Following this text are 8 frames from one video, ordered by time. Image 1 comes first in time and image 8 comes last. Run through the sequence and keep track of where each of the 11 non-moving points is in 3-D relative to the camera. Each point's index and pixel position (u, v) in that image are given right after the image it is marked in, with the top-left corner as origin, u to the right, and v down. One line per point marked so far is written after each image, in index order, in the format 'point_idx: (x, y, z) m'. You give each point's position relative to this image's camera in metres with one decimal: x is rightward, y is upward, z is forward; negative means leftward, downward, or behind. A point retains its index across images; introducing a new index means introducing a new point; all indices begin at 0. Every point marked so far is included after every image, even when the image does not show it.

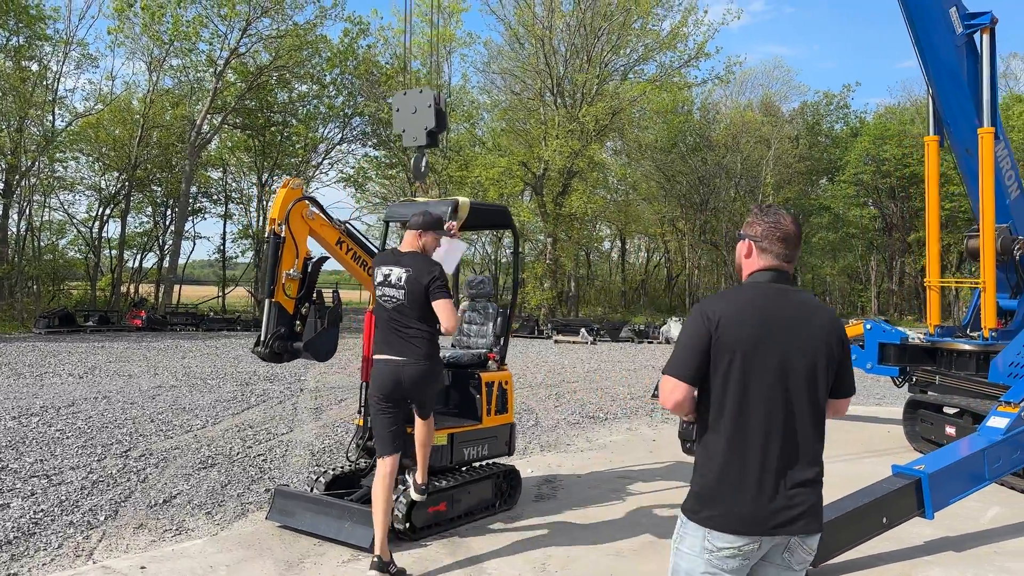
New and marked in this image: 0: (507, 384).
0: (0.0, -0.6, +4.8) m
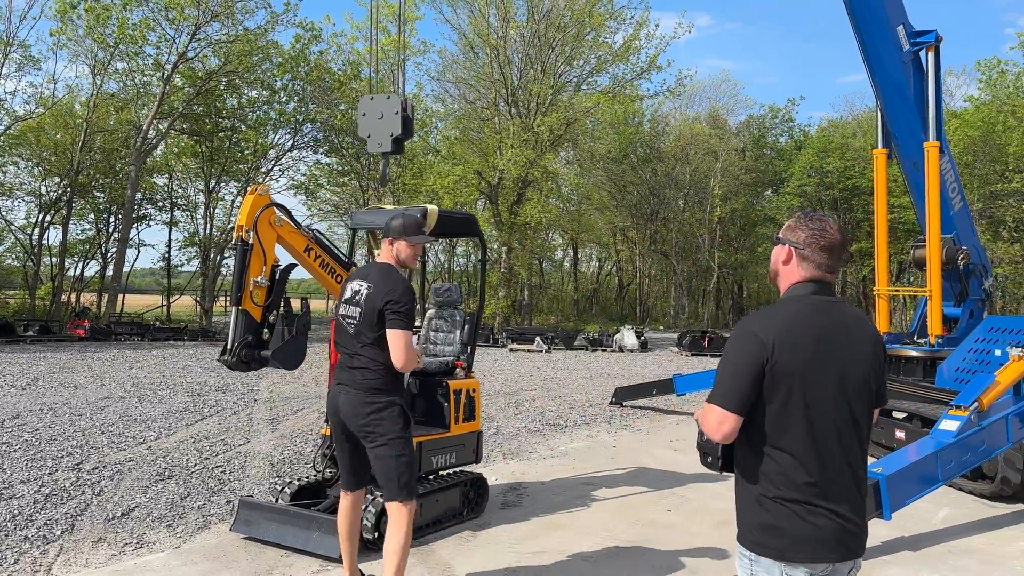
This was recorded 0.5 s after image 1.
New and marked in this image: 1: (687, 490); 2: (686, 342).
0: (-0.2, -0.6, +4.8) m
1: (+1.2, -1.4, +5.6) m
2: (+3.9, -1.2, +18.3) m
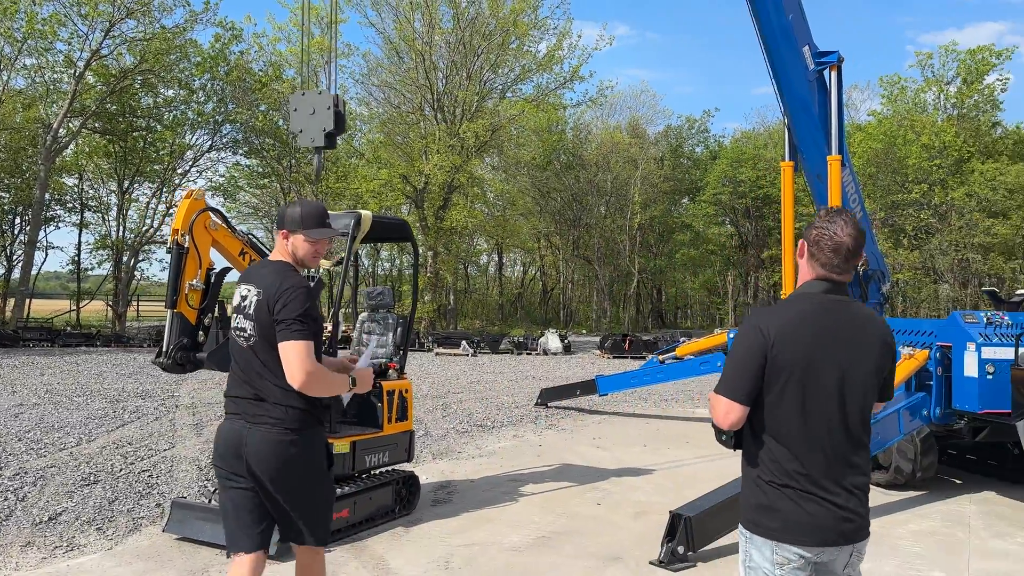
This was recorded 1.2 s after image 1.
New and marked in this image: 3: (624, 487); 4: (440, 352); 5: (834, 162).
0: (-0.6, -0.6, +5.0) m
1: (+0.7, -1.4, +5.9) m
2: (+2.2, -1.3, +18.8) m
3: (+0.8, -1.4, +5.8) m
4: (-1.7, -1.5, +18.9) m
5: (+3.0, +1.2, +7.6) m
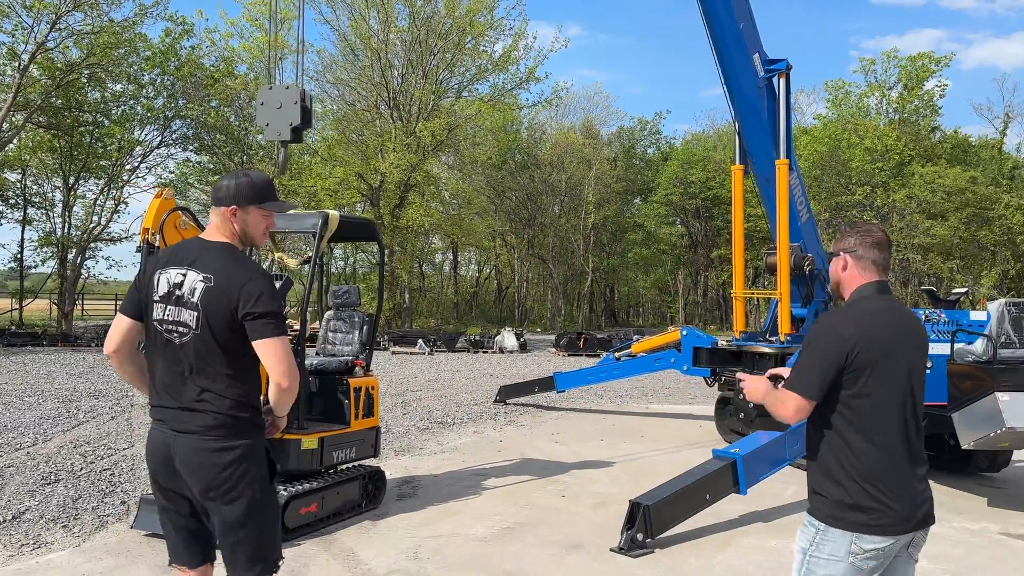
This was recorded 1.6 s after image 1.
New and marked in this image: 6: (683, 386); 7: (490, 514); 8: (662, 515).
0: (-0.9, -0.6, +5.1) m
1: (+0.4, -1.4, +6.1) m
2: (+1.2, -1.3, +19.0) m
3: (+0.5, -1.4, +6.0) m
4: (-2.7, -1.5, +18.9) m
5: (+2.6, +1.2, +7.9) m
6: (+2.6, -1.5, +12.6) m
7: (-0.1, -1.4, +4.9) m
8: (+0.8, -1.2, +4.3) m
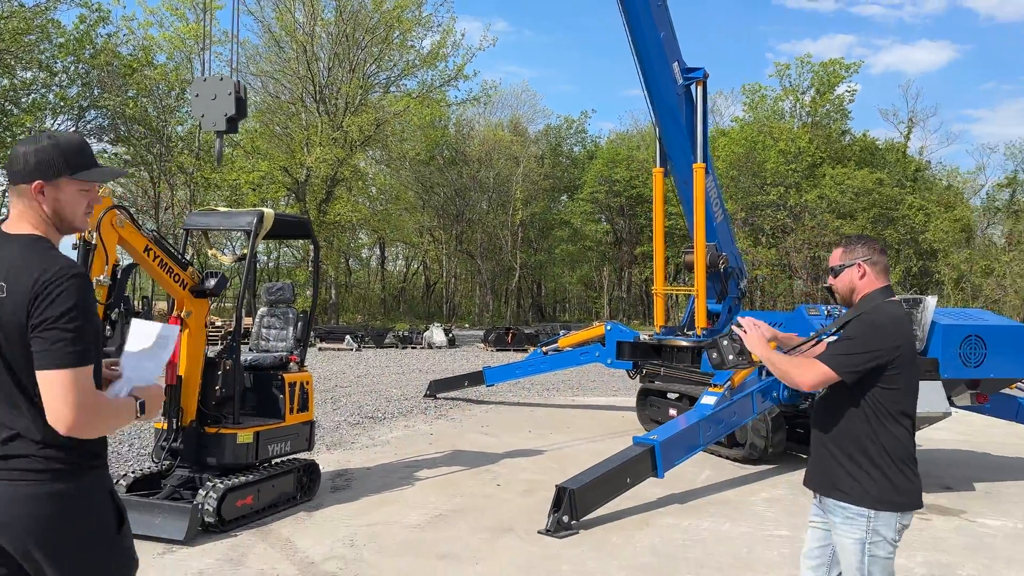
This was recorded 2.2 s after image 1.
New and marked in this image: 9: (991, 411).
0: (-1.3, -0.6, +5.2) m
1: (-0.1, -1.4, +6.3) m
2: (-0.5, -1.2, +19.3) m
3: (0.0, -1.4, +6.3) m
4: (-4.4, -1.4, +18.8) m
5: (+1.9, +1.2, +8.4) m
6: (+1.5, -1.4, +13.0) m
7: (-0.6, -1.4, +5.1) m
8: (+0.4, -1.2, +4.6) m
9: (+3.8, -1.0, +6.4) m
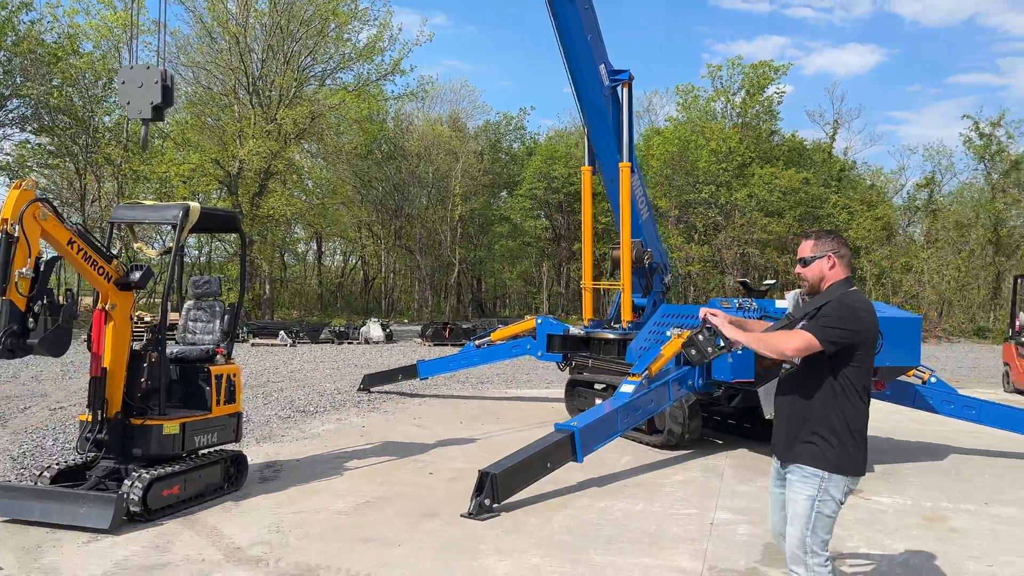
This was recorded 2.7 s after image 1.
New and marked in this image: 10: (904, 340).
0: (-1.8, -0.6, +5.3) m
1: (-0.7, -1.3, +6.5) m
2: (-2.0, -1.1, +19.4) m
3: (-0.6, -1.3, +6.4) m
4: (-5.8, -1.3, +18.7) m
5: (+1.2, +1.3, +8.7) m
6: (+0.4, -1.4, +13.3) m
7: (-1.1, -1.3, +5.3) m
8: (0.0, -1.2, +4.8) m
9: (+3.2, -0.9, +6.9) m
10: (+2.9, -0.4, +6.0) m
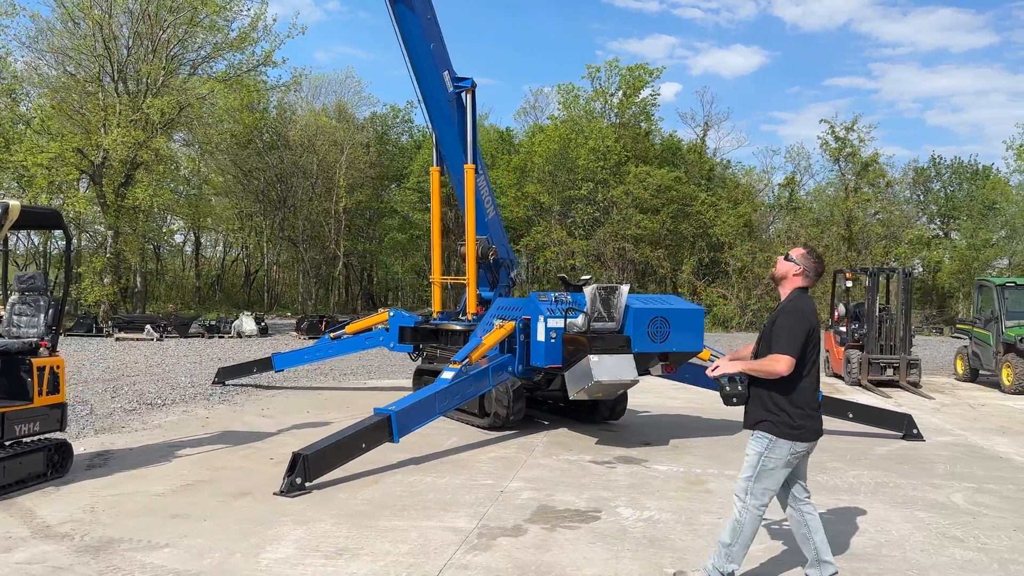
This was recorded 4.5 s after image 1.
0: (-3.1, -0.5, +5.5) m
1: (-2.1, -1.3, +6.8) m
2: (-5.0, -0.9, +19.4) m
3: (-2.0, -1.3, +6.8) m
4: (-8.8, -1.1, +18.3) m
5: (-0.5, +1.4, +9.2) m
6: (-1.8, -1.2, +13.7) m
7: (-2.3, -1.3, +5.6) m
8: (-1.2, -1.1, +5.2) m
9: (+1.7, -0.9, +7.7) m
10: (+1.5, -0.3, +6.8) m
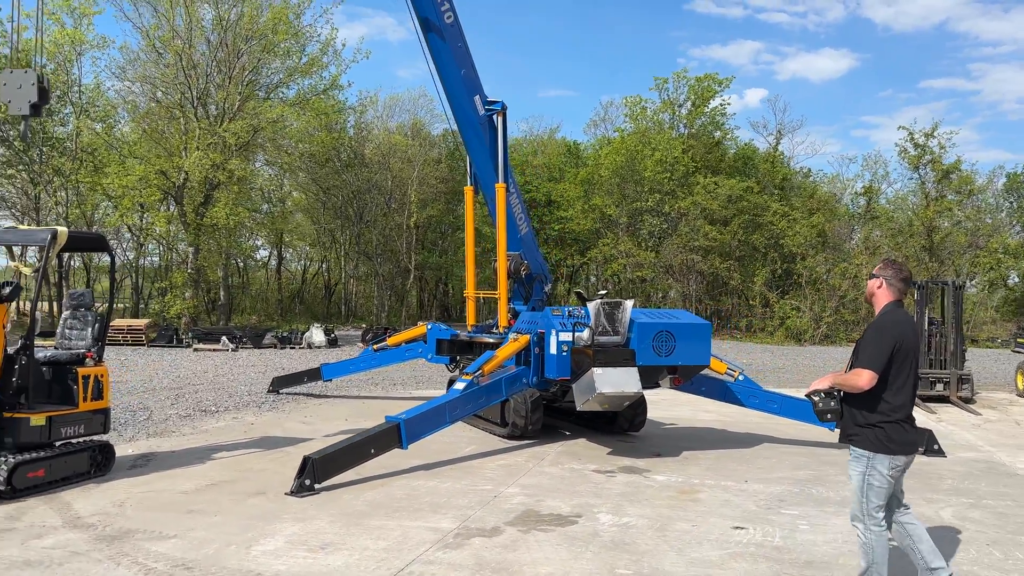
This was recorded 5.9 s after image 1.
0: (-3.1, -0.7, +6.1) m
1: (-2.0, -1.4, +7.3) m
2: (-3.7, -1.2, +20.2) m
3: (-1.9, -1.4, +7.3) m
4: (-7.5, -1.4, +19.4) m
5: (-0.2, +1.2, +9.6) m
6: (-1.0, -1.5, +14.1) m
7: (-2.3, -1.4, +6.1) m
8: (-1.3, -1.2, +5.7) m
9: (+1.9, -1.0, +7.8) m
10: (+1.6, -0.5, +7.0) m
